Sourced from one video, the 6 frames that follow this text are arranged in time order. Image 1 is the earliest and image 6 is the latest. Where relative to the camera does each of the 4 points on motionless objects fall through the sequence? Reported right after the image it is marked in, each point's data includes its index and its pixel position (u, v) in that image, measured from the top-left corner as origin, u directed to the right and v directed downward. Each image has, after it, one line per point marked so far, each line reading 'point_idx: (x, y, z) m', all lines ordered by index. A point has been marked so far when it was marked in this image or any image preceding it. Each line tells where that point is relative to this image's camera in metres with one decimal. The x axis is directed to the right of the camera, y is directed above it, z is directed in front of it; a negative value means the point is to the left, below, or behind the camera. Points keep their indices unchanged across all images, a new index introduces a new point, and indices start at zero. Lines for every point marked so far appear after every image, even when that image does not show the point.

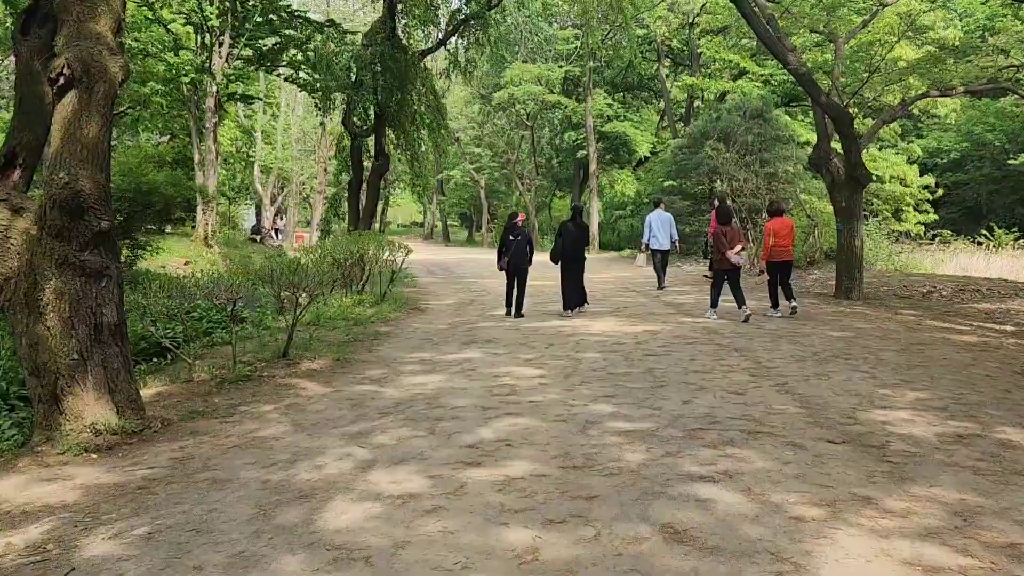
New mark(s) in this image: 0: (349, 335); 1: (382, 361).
0: (-1.9, -0.6, +9.5) m
1: (-1.3, -0.7, +7.8) m
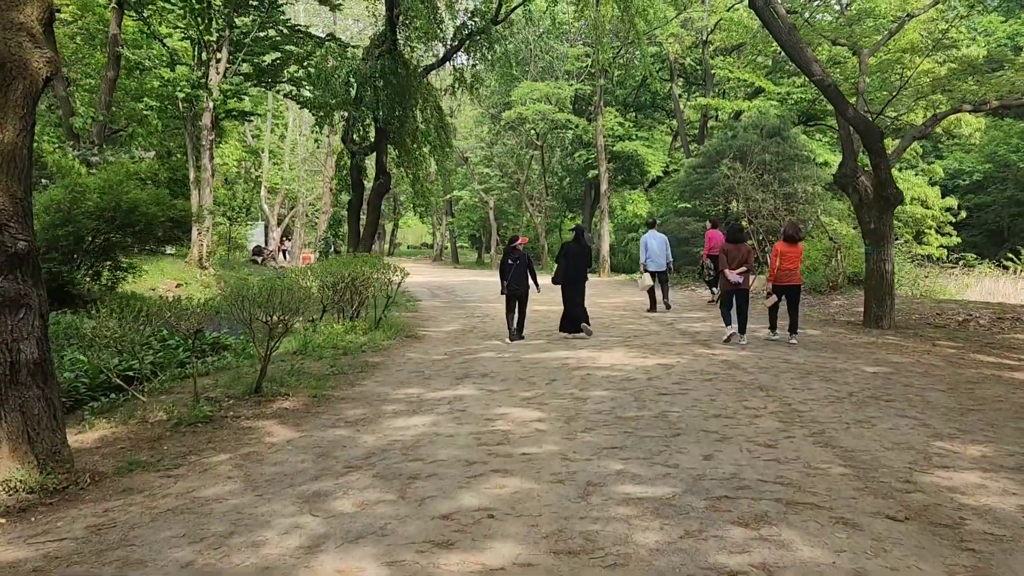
0: (-1.9, -0.8, +8.7) m
1: (-1.3, -0.9, +7.0) m
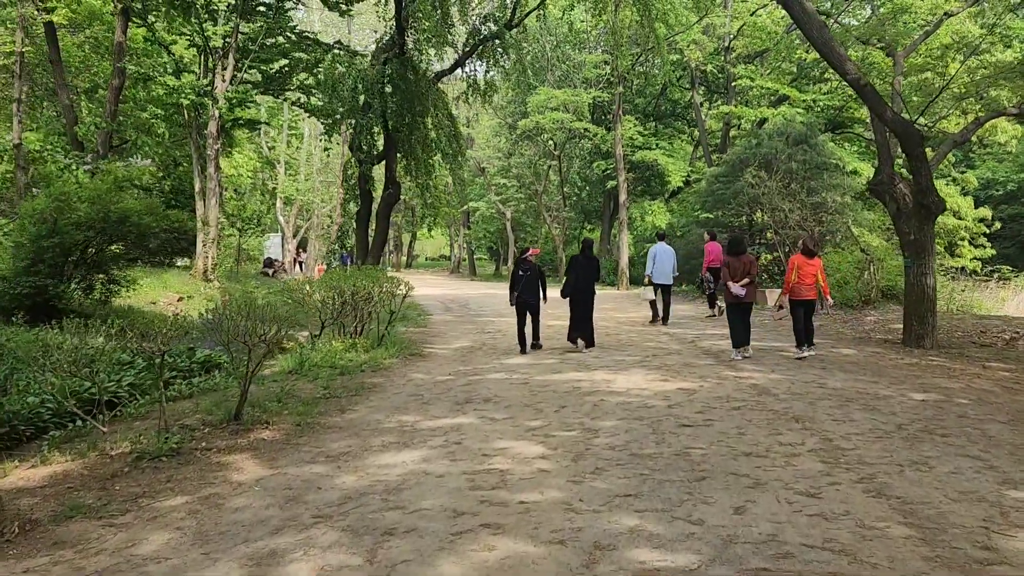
0: (-1.8, -1.0, +8.0) m
1: (-1.2, -1.1, +6.3) m
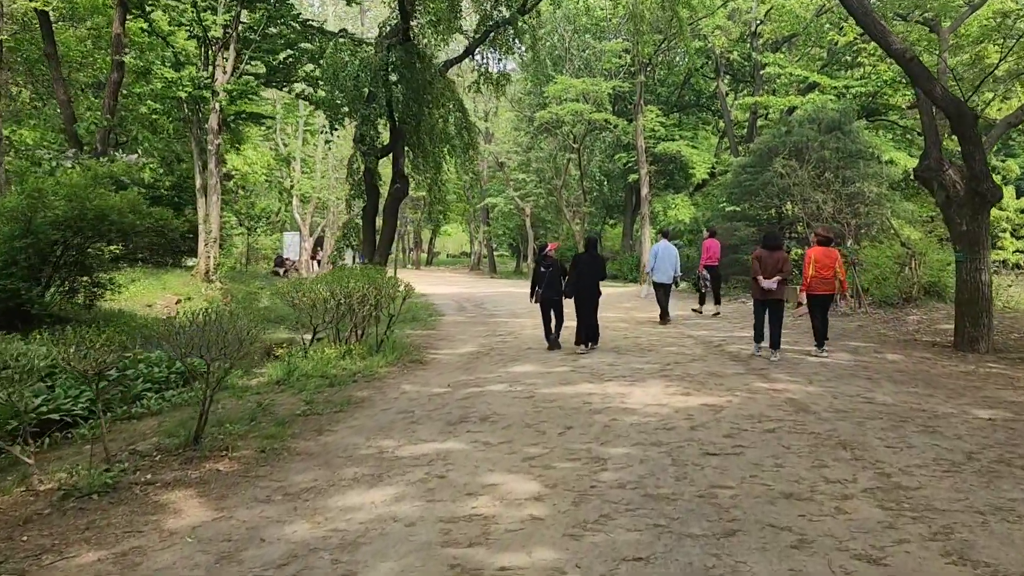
0: (-1.8, -1.0, +7.2) m
1: (-1.3, -1.1, +5.5) m
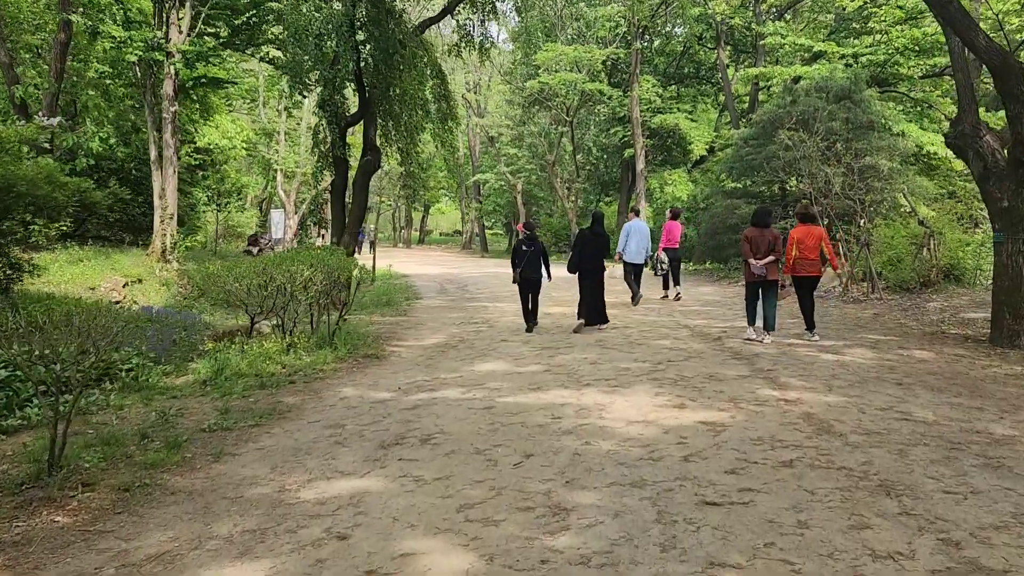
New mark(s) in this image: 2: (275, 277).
0: (-2.1, -0.9, +6.0) m
1: (-1.6, -1.1, +4.2) m
2: (-2.5, +0.1, +8.8) m
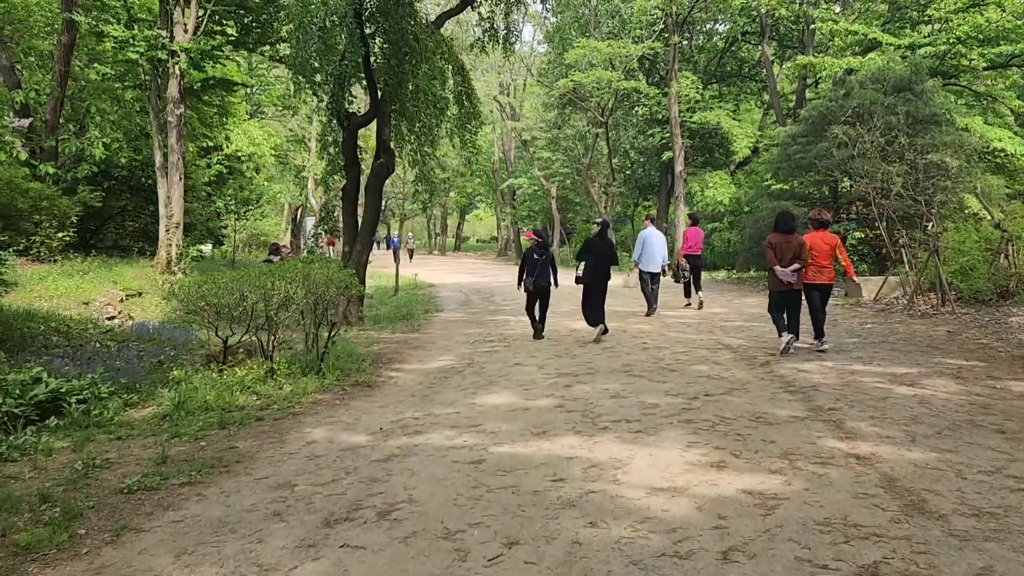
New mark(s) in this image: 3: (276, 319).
0: (-2.1, -1.1, +4.9) m
1: (-1.7, -1.2, +3.2) m
2: (-2.4, 0.0, +7.8) m
3: (-2.2, -0.3, +8.0) m
